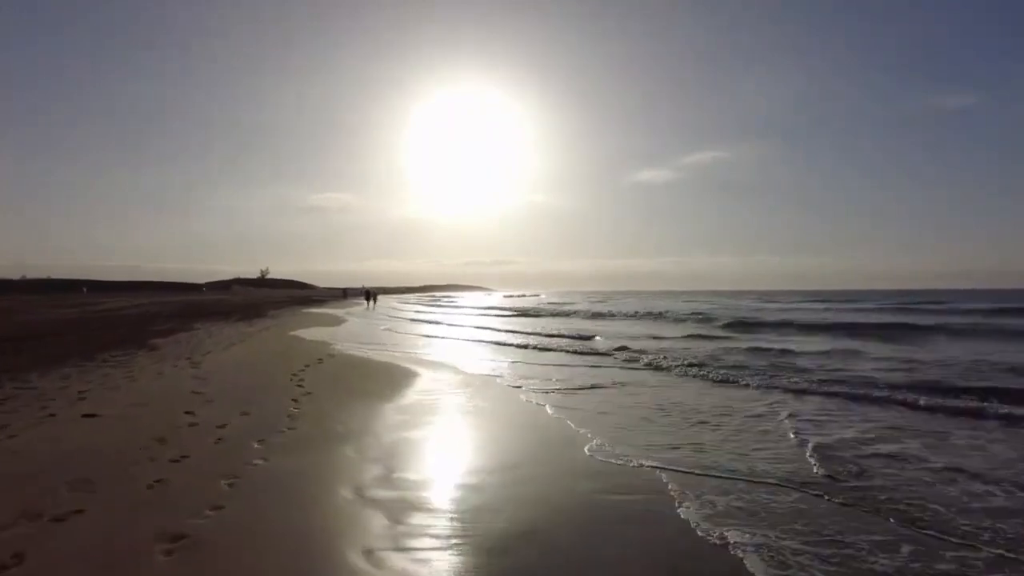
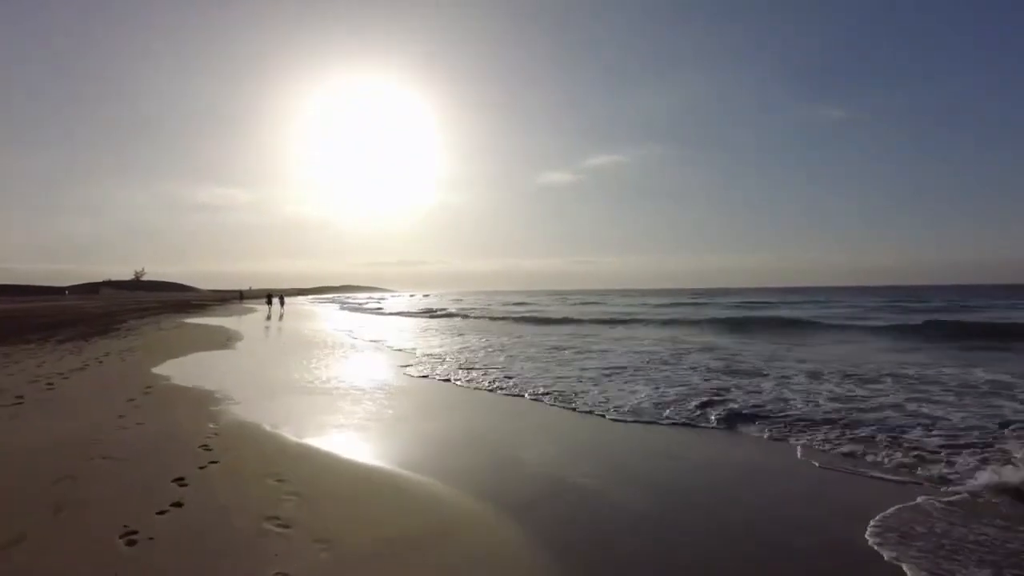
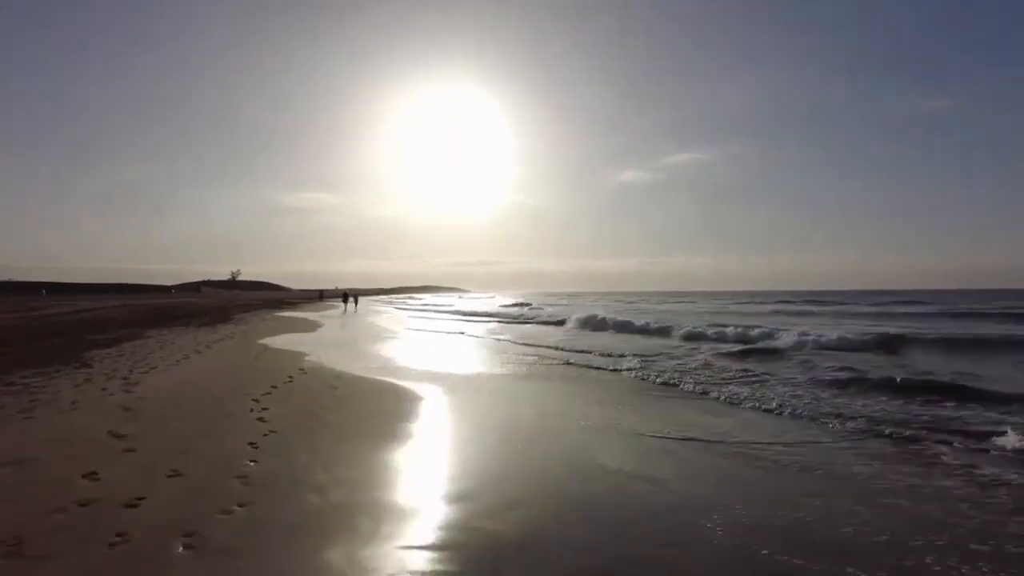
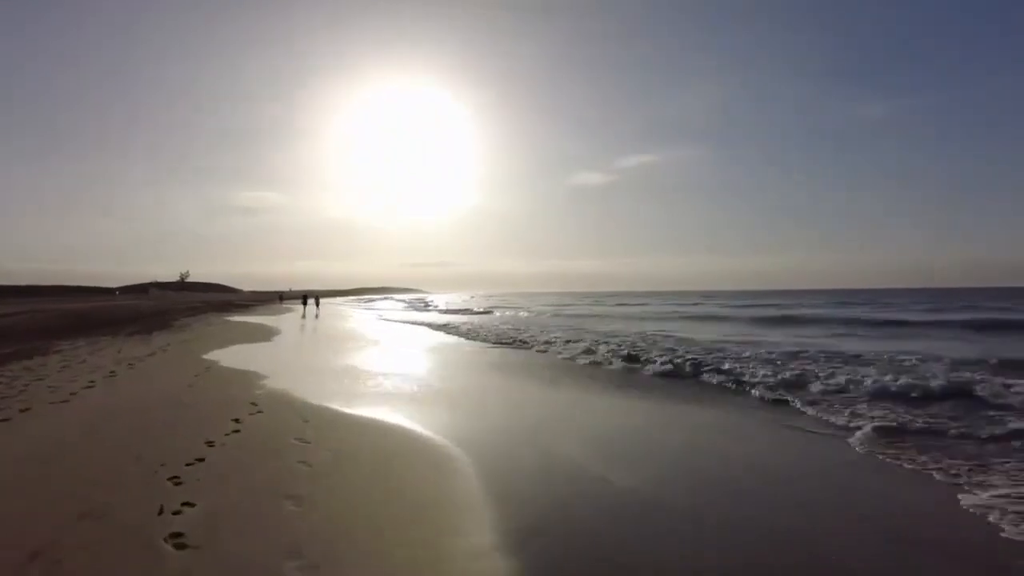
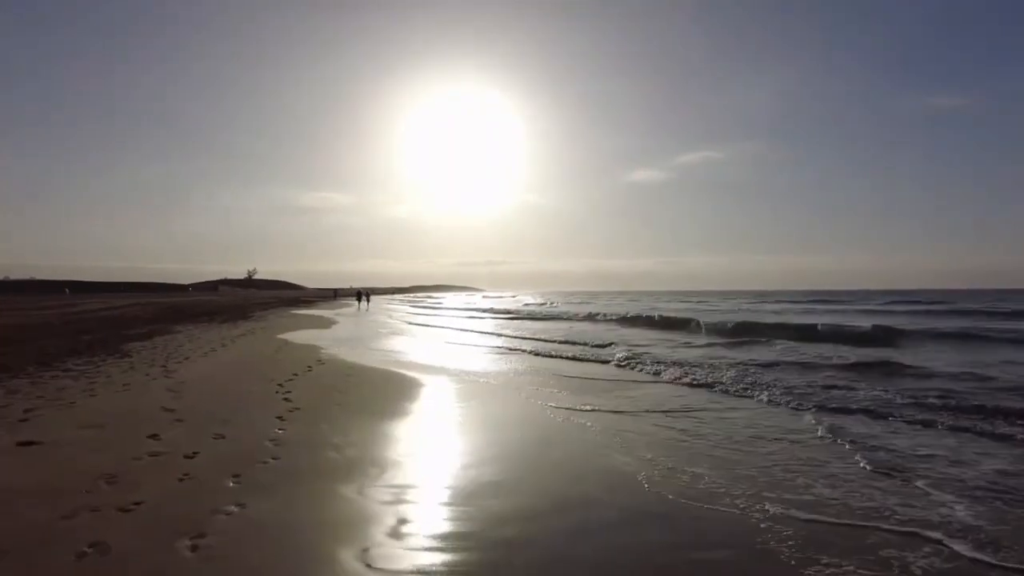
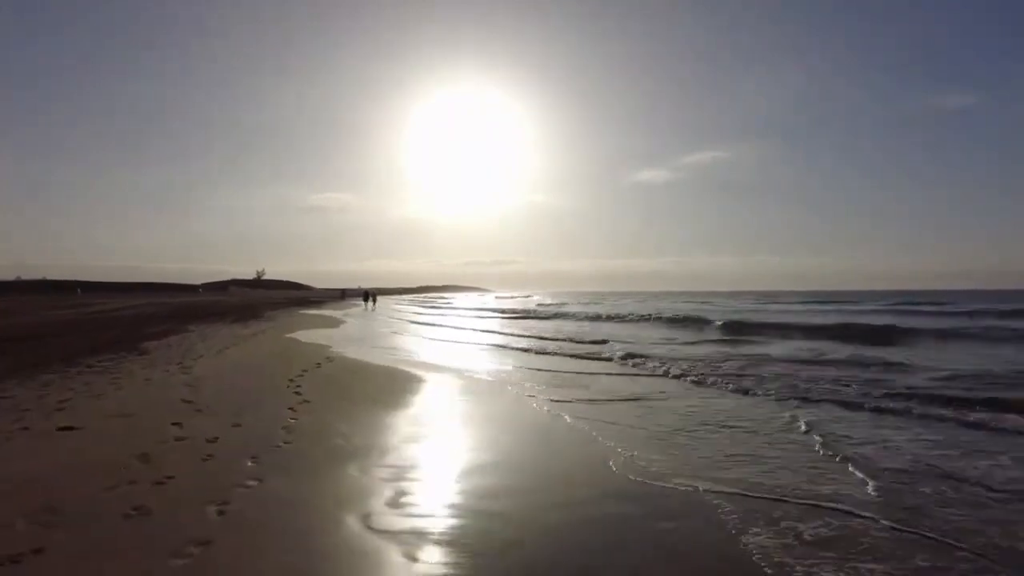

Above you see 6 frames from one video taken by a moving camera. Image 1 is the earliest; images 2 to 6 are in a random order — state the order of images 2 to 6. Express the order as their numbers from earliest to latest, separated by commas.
6, 5, 3, 4, 2
